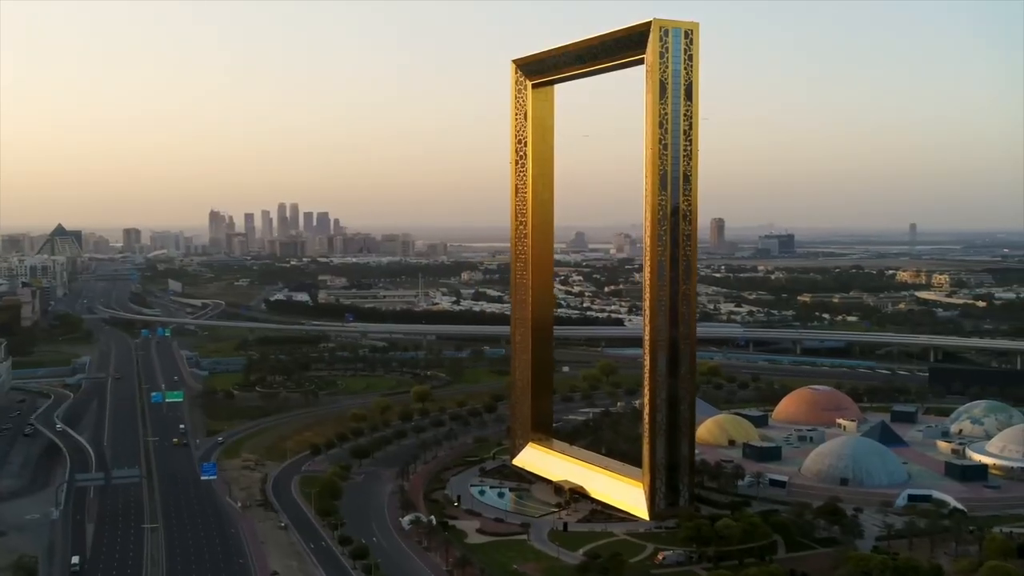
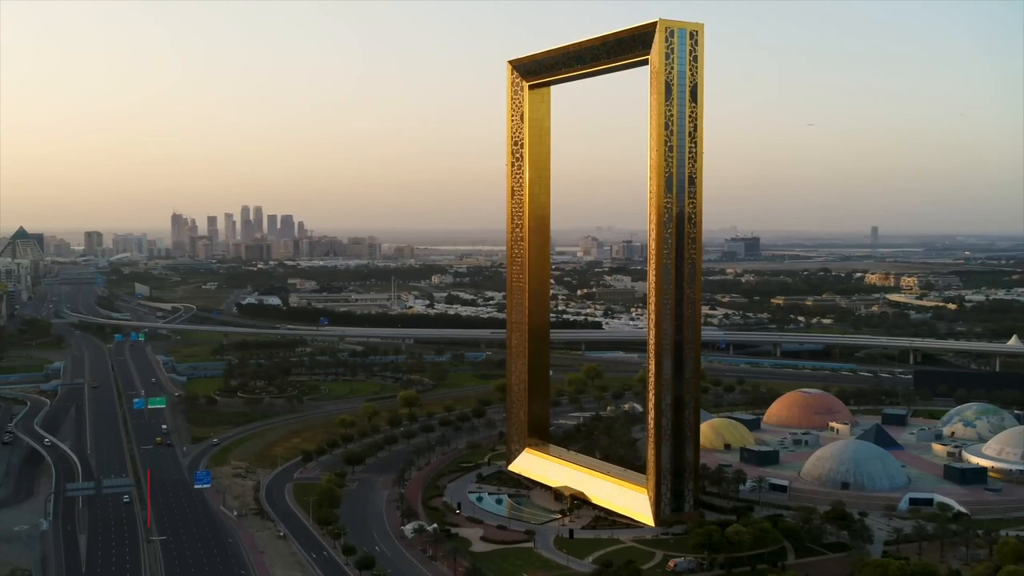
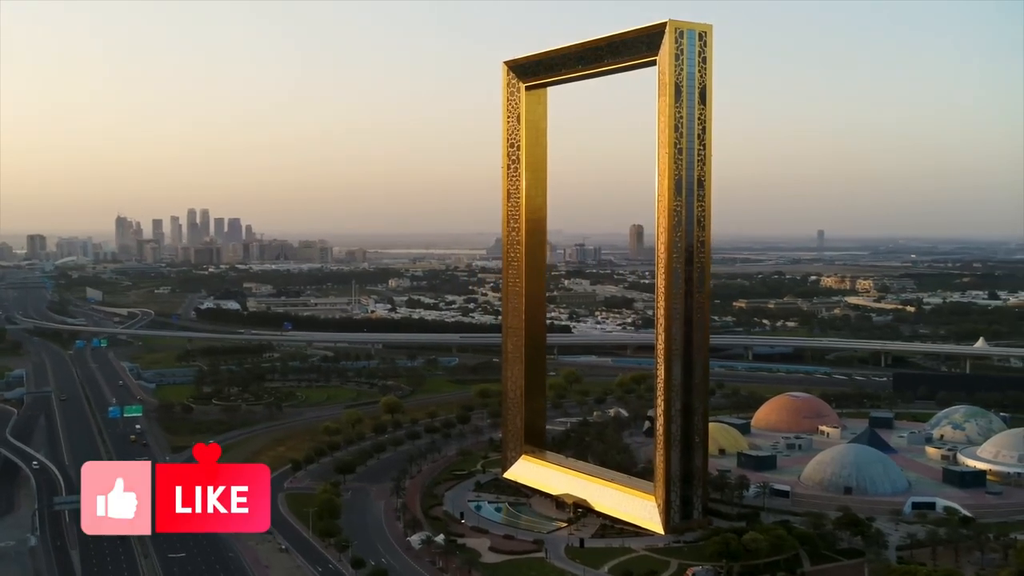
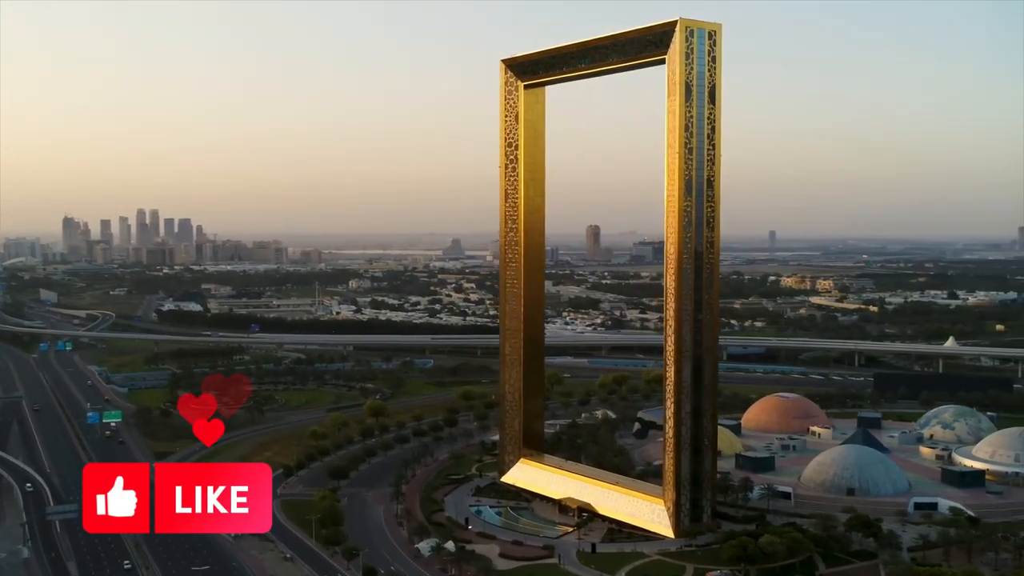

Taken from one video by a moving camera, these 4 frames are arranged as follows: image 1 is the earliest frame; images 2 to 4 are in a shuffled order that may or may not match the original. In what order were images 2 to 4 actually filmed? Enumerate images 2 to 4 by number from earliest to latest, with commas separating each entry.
2, 3, 4
